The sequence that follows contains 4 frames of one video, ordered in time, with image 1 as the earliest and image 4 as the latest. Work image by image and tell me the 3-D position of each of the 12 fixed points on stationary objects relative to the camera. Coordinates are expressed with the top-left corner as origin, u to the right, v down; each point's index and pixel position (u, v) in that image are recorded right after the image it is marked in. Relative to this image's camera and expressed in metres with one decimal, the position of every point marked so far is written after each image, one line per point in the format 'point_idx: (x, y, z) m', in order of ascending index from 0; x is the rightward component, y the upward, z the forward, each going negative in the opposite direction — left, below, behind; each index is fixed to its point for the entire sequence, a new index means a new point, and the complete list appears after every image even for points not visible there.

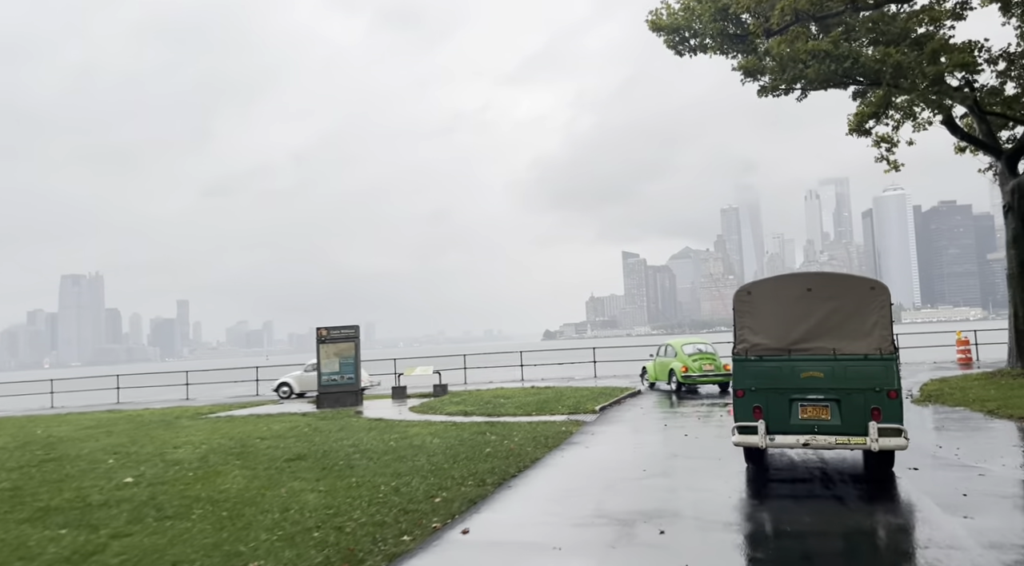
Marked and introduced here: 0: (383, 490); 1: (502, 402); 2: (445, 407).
0: (-1.4, -2.2, +8.0) m
1: (-0.2, -2.9, +18.0) m
2: (-1.6, -3.0, +18.4) m
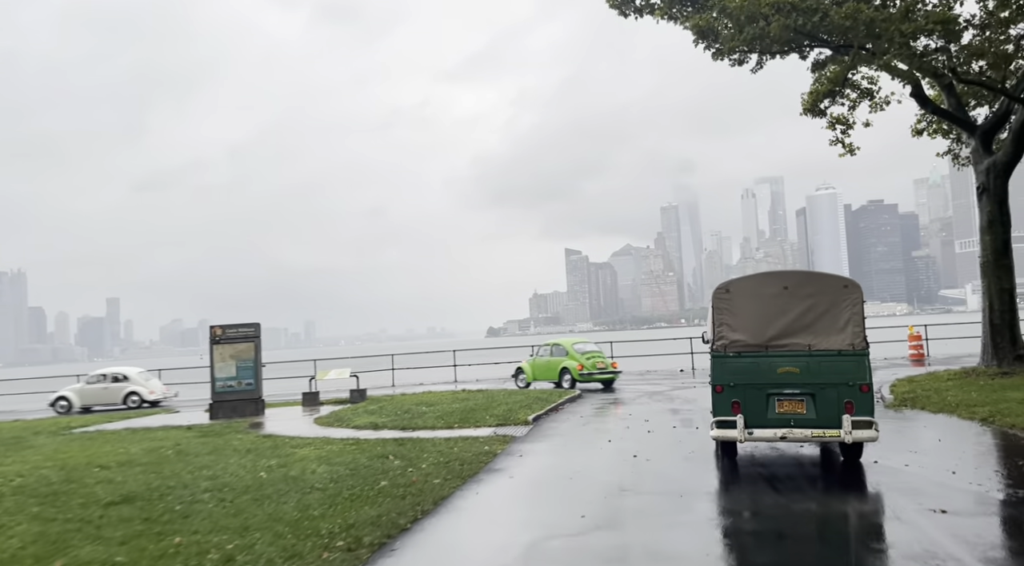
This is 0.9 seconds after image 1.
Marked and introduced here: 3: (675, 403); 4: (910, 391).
0: (-2.2, -2.1, +5.6) m
1: (-1.8, -2.7, +15.6) m
2: (-3.3, -2.8, +15.9) m
3: (+3.6, -2.7, +16.9) m
4: (+7.6, -2.1, +14.2) m
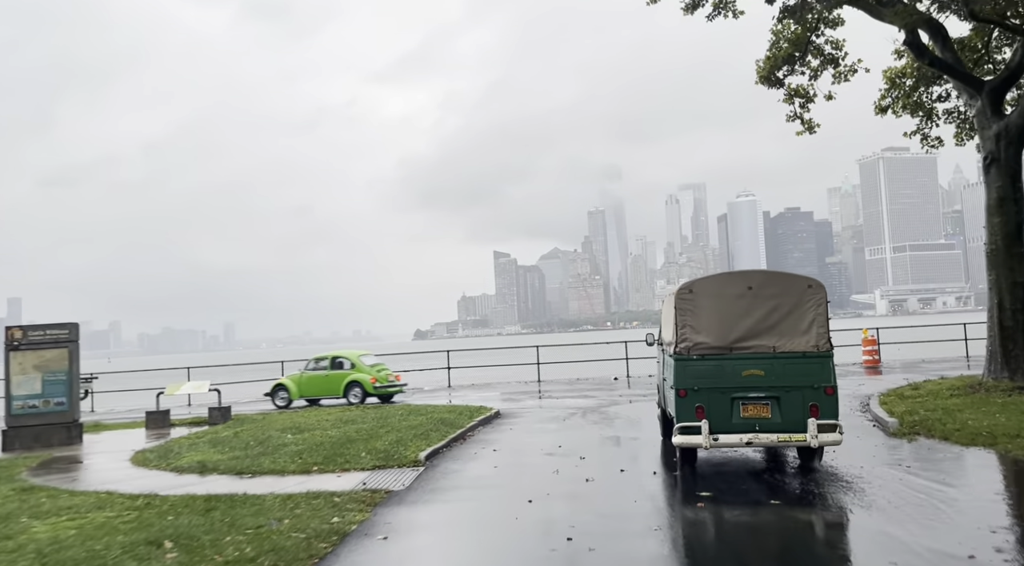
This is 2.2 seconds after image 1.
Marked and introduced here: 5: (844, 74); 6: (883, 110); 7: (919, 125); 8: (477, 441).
0: (-3.0, -1.8, +1.7) m
1: (-3.5, -2.5, +11.7) m
2: (-5.0, -2.6, +11.8) m
3: (+1.8, -2.5, +13.6) m
4: (+6.0, -1.9, +11.2) m
5: (+8.0, +5.1, +18.2) m
6: (+9.6, +4.5, +19.4) m
7: (+10.2, +4.0, +18.8) m
8: (-0.6, -2.3, +10.9) m
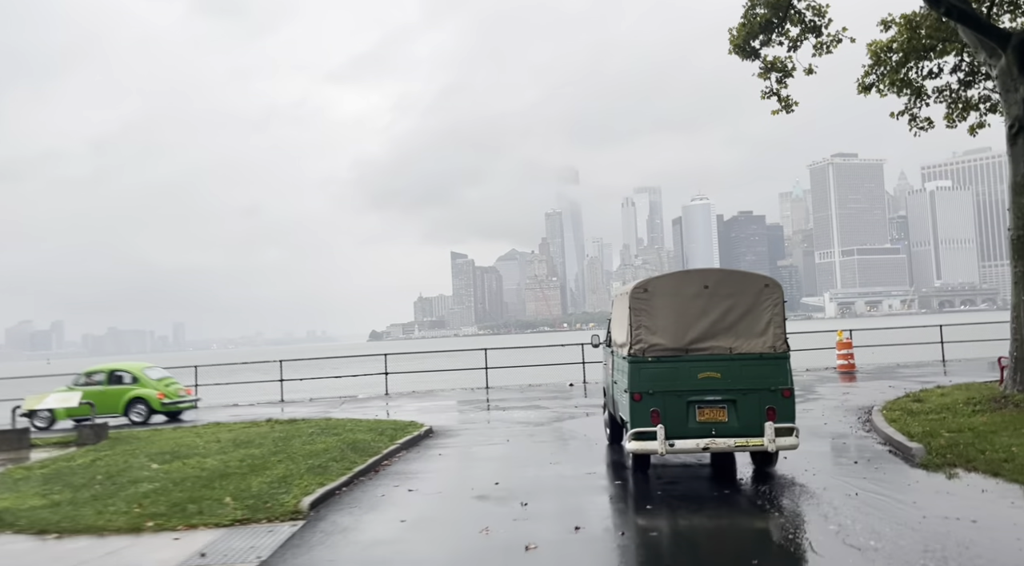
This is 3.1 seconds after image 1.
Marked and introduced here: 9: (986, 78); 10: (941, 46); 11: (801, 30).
0: (-3.3, -1.6, -1.0) m
1: (-4.4, -2.3, +9.0) m
2: (-5.9, -2.4, +9.1) m
3: (+0.8, -2.4, +11.2) m
4: (+5.2, -1.8, +9.1) m
5: (+6.8, +5.2, +16.2) m
6: (+8.3, +4.6, +17.5) m
7: (+8.9, +4.0, +17.0) m
8: (-1.4, -2.2, +8.4) m
9: (+10.5, +4.6, +16.6) m
10: (+9.3, +5.2, +16.3) m
11: (+6.3, +5.5, +16.3) m
